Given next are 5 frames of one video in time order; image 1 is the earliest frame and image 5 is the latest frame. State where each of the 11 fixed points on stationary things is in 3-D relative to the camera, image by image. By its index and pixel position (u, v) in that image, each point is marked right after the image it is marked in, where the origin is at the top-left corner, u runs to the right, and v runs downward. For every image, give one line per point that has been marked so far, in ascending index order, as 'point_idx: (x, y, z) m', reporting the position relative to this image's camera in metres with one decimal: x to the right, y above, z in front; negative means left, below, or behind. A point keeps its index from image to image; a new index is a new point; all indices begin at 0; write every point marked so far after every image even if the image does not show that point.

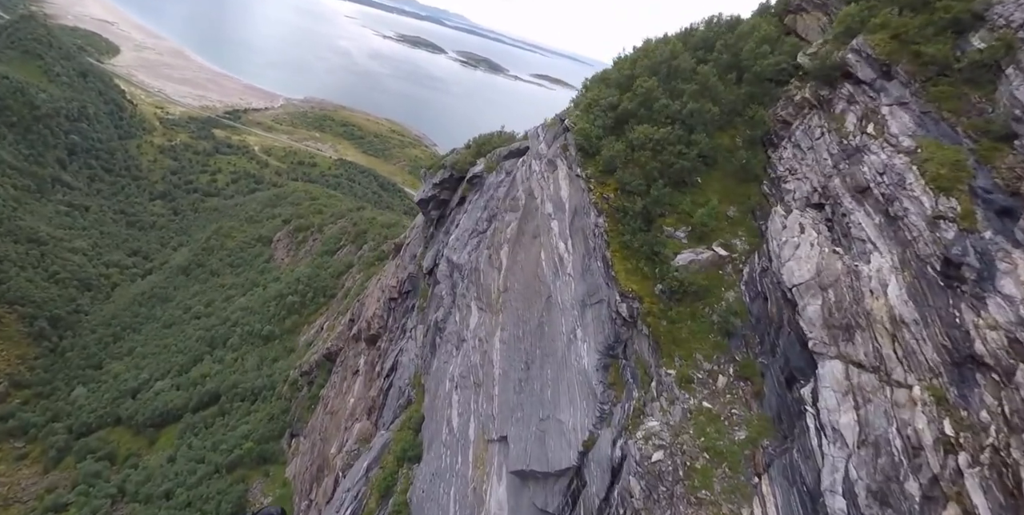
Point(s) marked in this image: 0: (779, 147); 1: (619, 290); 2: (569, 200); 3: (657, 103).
0: (+9.7, +3.9, +16.7) m
1: (+3.5, -1.0, +15.1) m
2: (+2.2, +2.3, +18.0) m
3: (+5.5, +5.8, +17.2) m
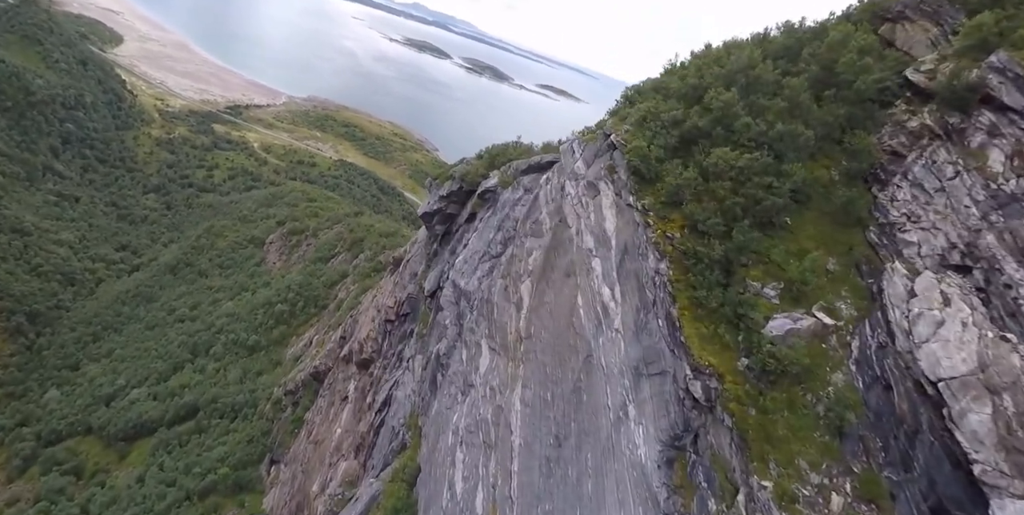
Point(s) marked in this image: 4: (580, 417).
0: (+10.8, +2.1, +13.3) m
1: (+4.5, -2.6, +11.6) m
2: (+3.3, +0.7, +14.5) m
3: (+6.7, +4.1, +13.8) m
4: (+2.0, -4.7, +13.6) m
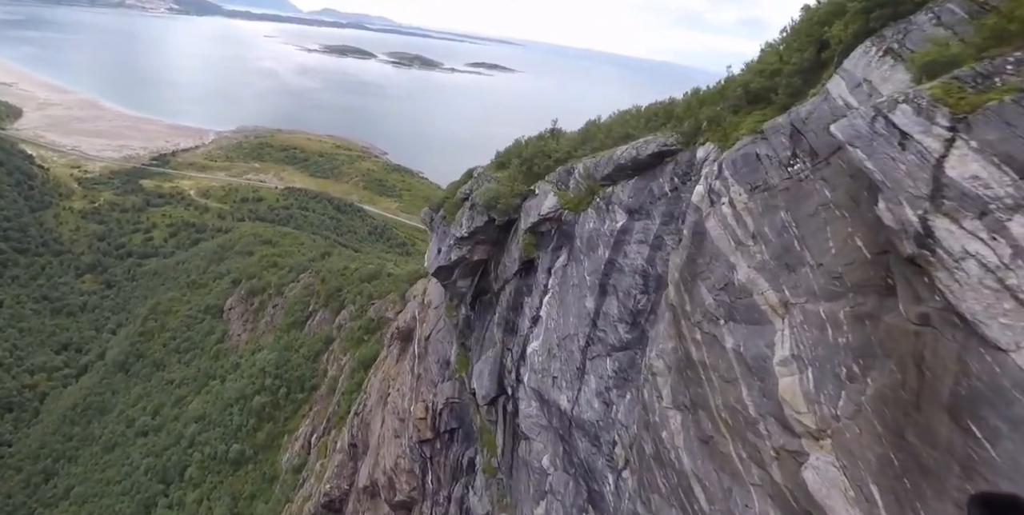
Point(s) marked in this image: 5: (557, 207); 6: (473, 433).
0: (+14.9, +1.6, +2.9) m
1: (+9.9, -4.4, +1.1) m
2: (+7.8, -1.4, +3.8) m
3: (+10.4, +2.6, +3.1) m
4: (+7.8, -7.0, +3.1) m
5: (+1.6, +1.8, +16.9) m
6: (-1.8, -7.6, +20.3) m
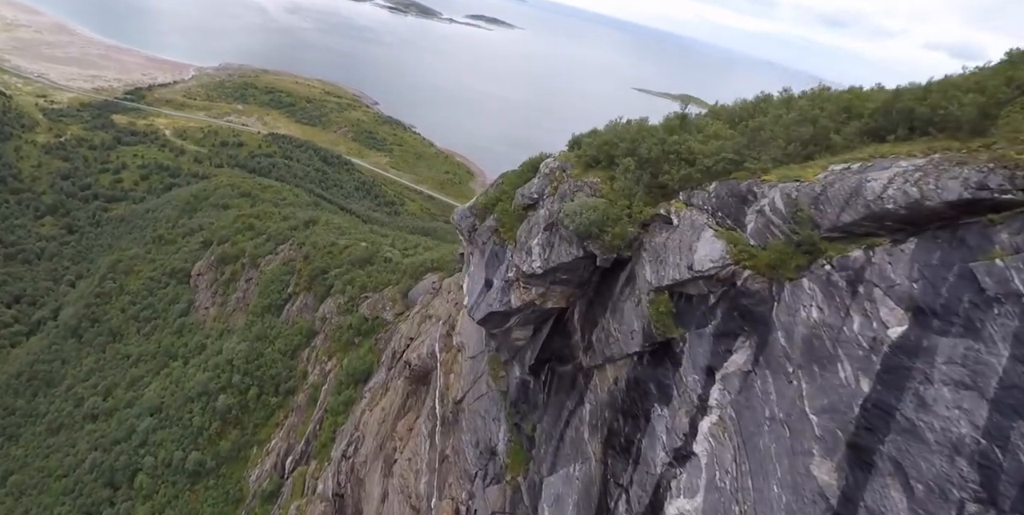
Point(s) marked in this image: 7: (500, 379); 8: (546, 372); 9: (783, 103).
0: (+18.2, -2.3, -3.3) m
1: (+12.8, -8.1, -4.9) m
2: (+10.9, -4.7, -2.5) m
3: (+13.8, -1.0, -3.4) m
4: (+10.6, -10.4, -2.8) m
5: (+4.6, -0.1, +10.0) m
6: (+0.3, -8.9, +14.0) m
7: (-0.4, -4.0, +15.5) m
8: (+1.1, -3.4, +14.1) m
9: (+8.2, +4.7, +13.9) m
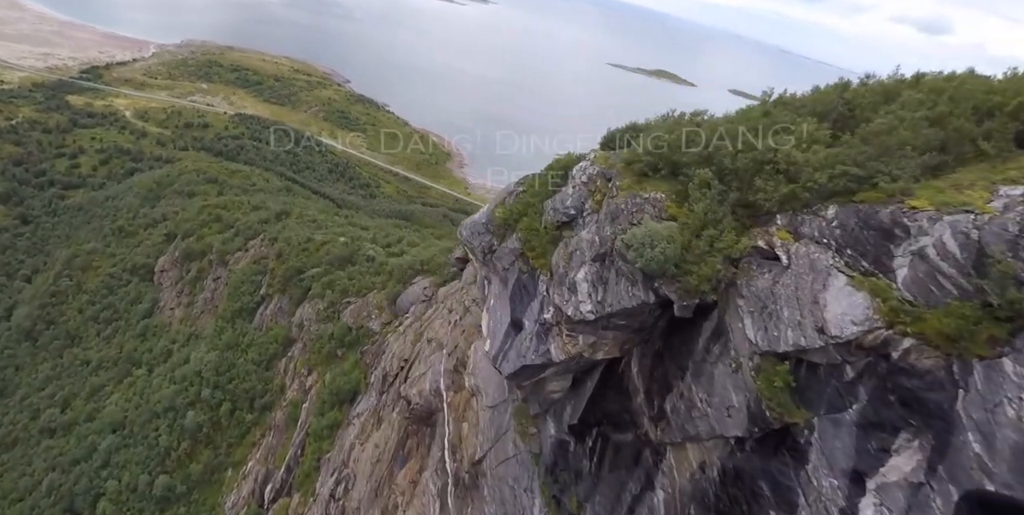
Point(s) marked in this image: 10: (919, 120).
0: (+20.0, -3.6, -5.2) m
1: (+14.8, -9.5, -6.8) m
2: (+12.7, -6.1, -4.7) m
3: (+15.6, -2.3, -5.6) m
4: (+12.4, -11.7, -4.8) m
5: (+5.6, -1.0, +7.4) m
6: (+1.3, -9.8, +11.4) m
7: (+0.5, -4.8, +12.8) m
8: (+2.1, -4.3, +11.4) m
9: (+9.0, +4.0, +11.2) m
10: (+8.7, +2.9, +9.7) m
